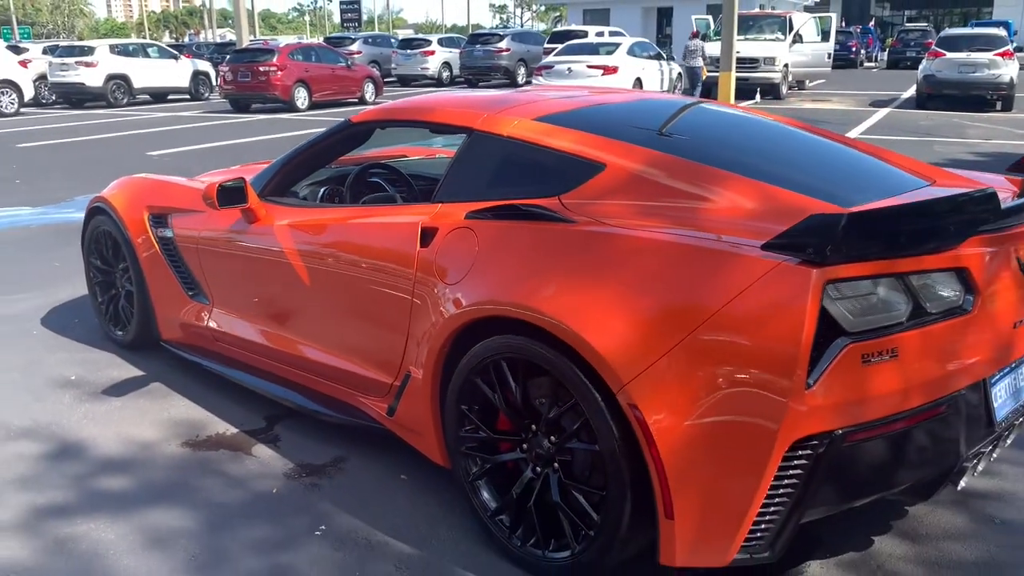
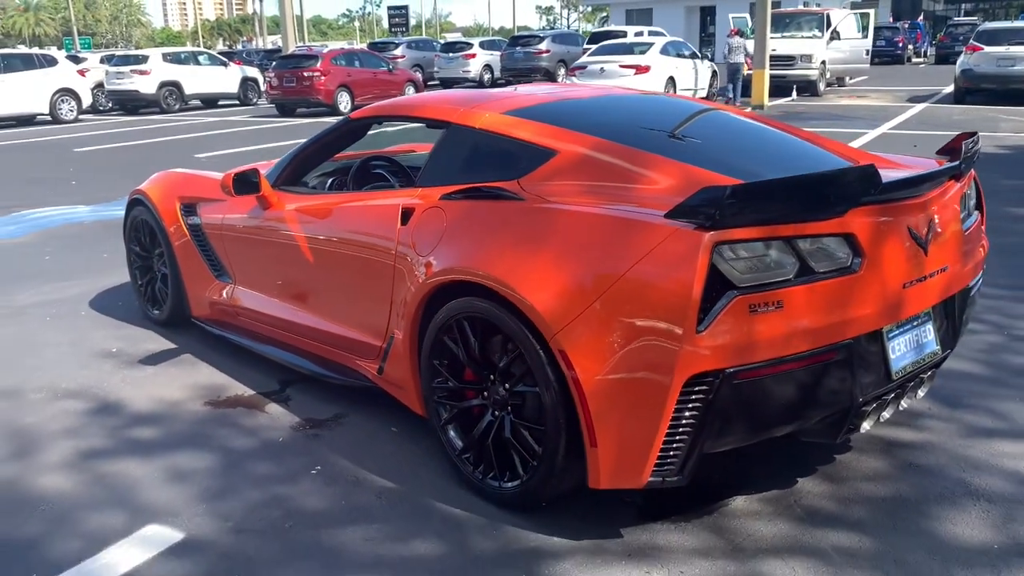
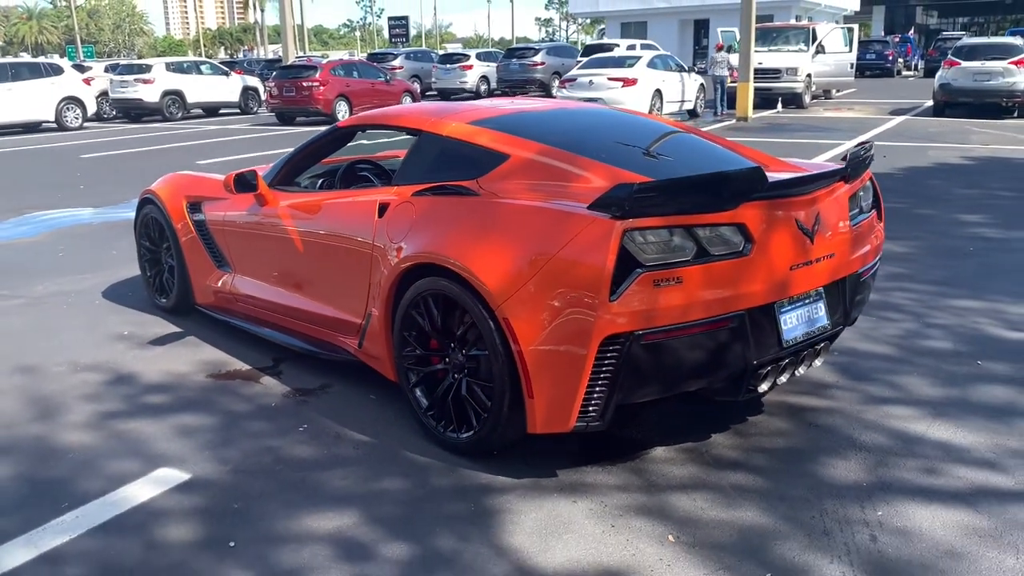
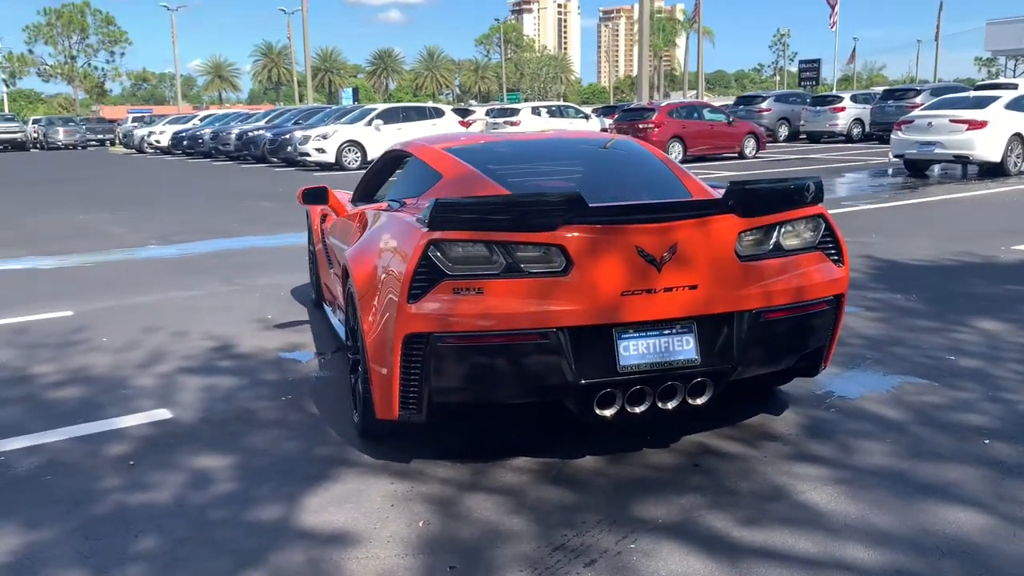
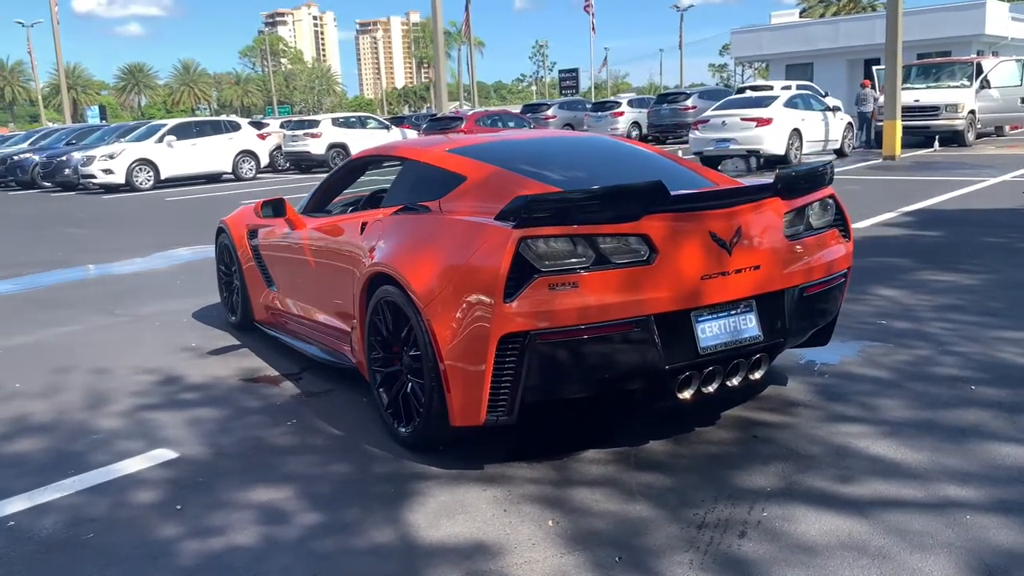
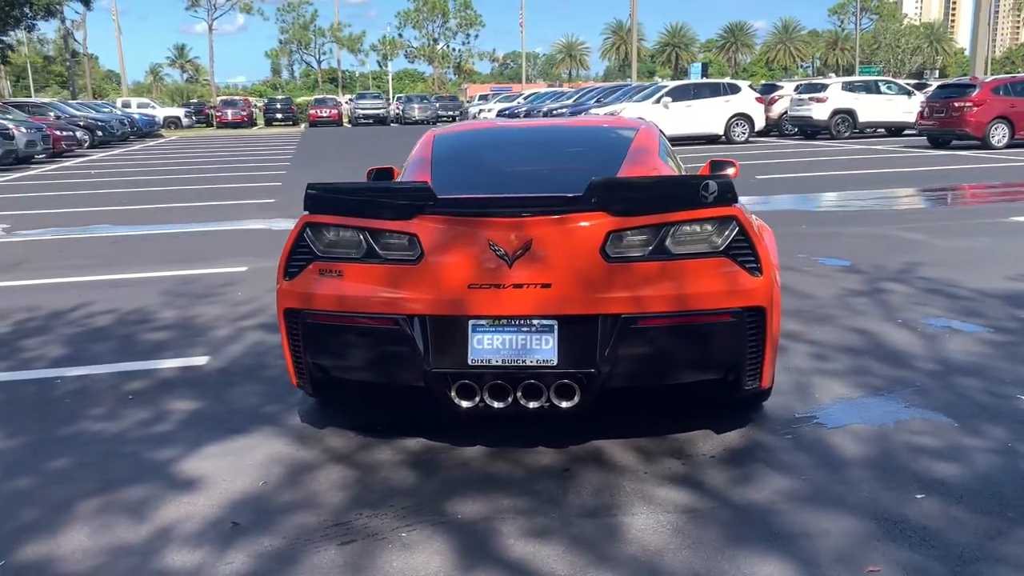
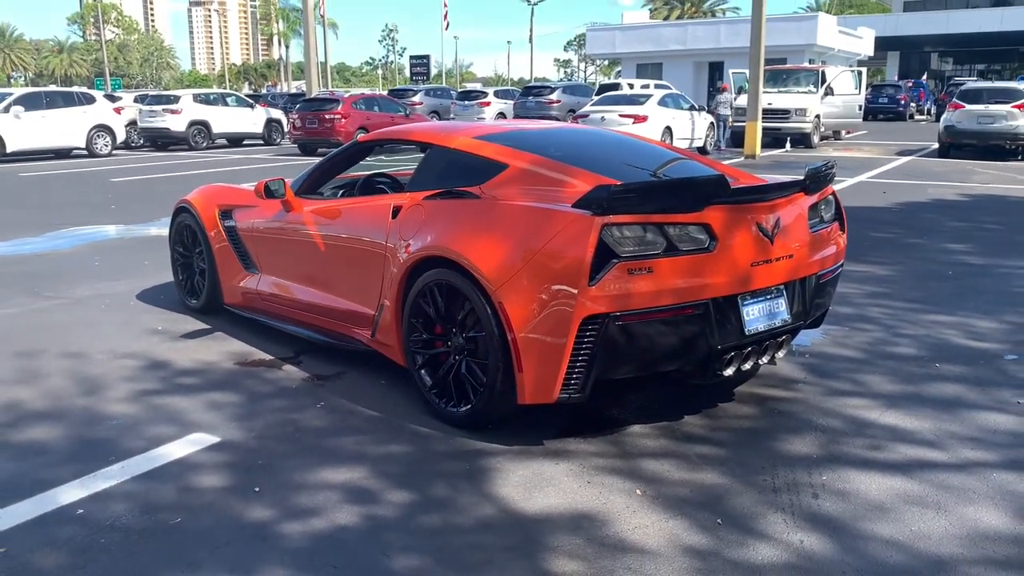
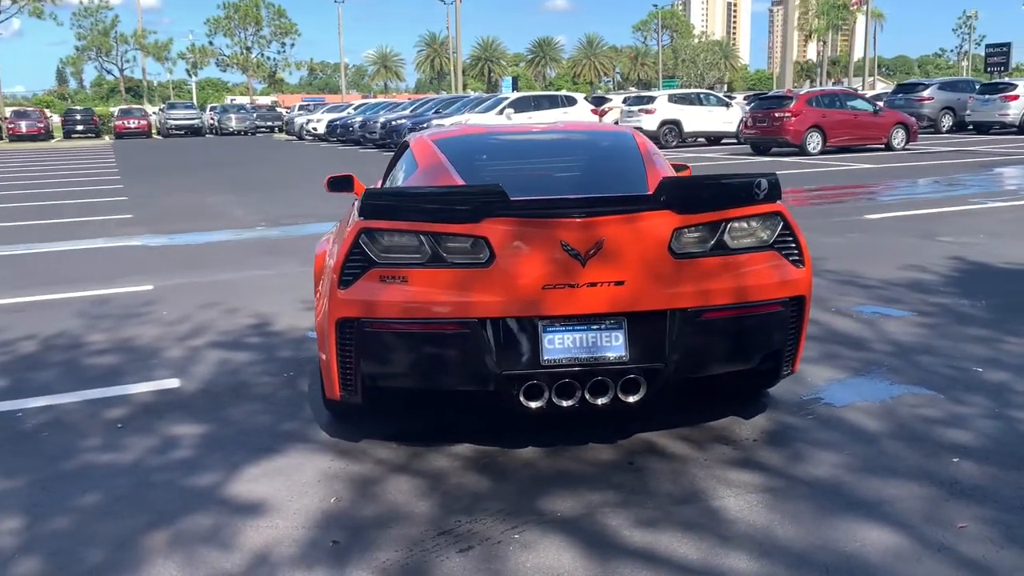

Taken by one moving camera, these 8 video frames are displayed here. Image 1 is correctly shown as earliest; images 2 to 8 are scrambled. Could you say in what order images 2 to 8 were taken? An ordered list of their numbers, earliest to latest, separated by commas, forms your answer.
2, 3, 7, 5, 4, 8, 6
